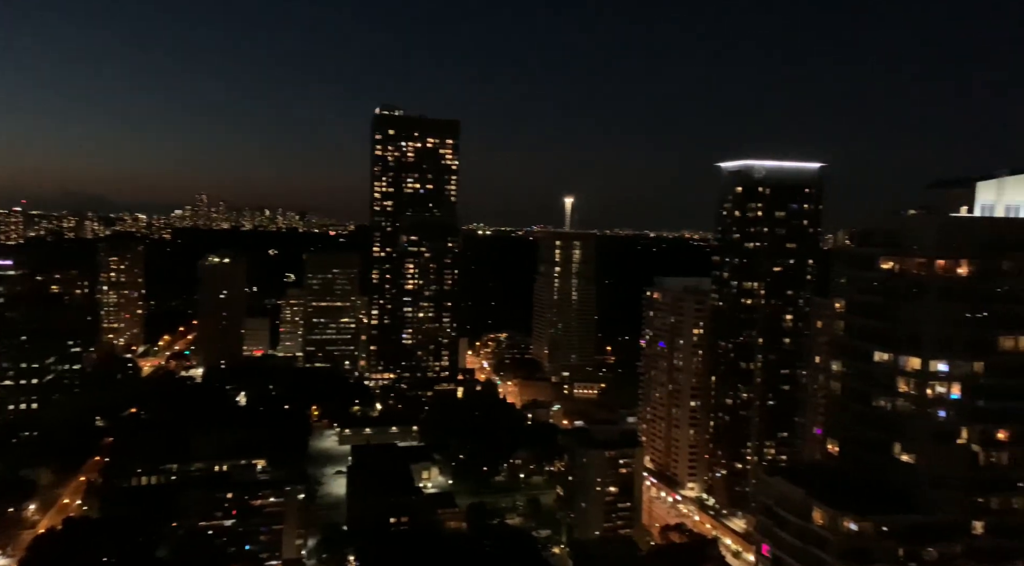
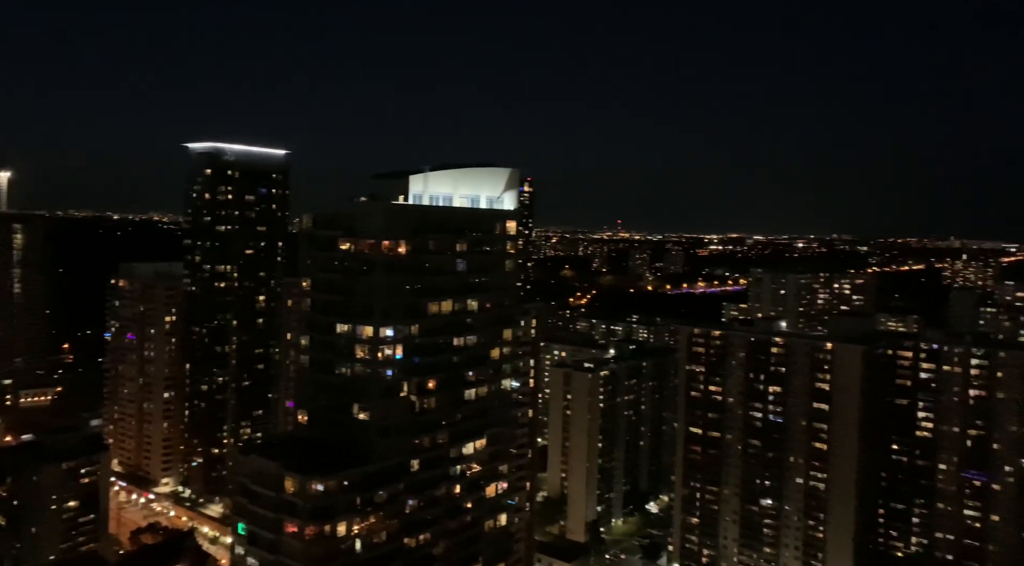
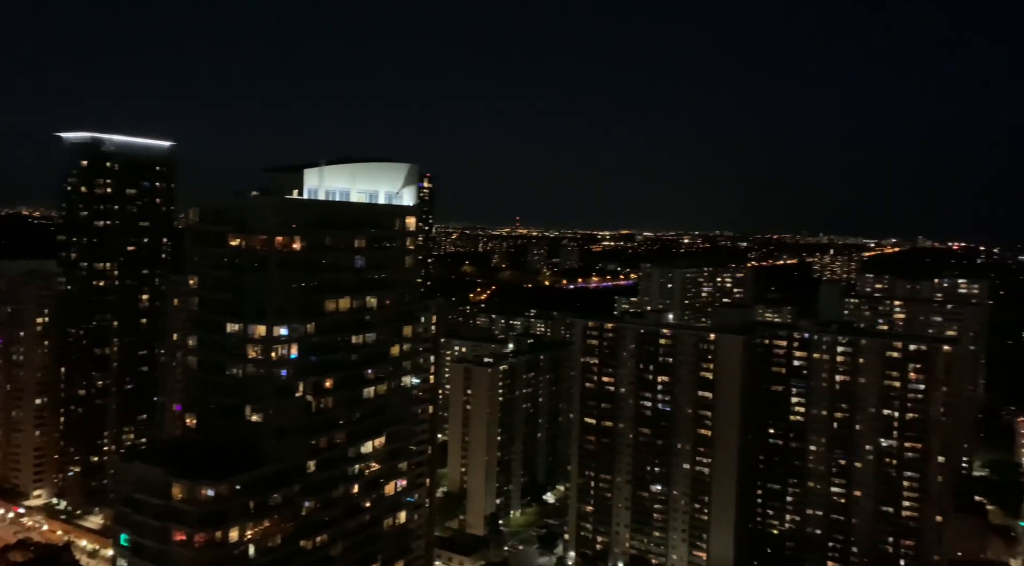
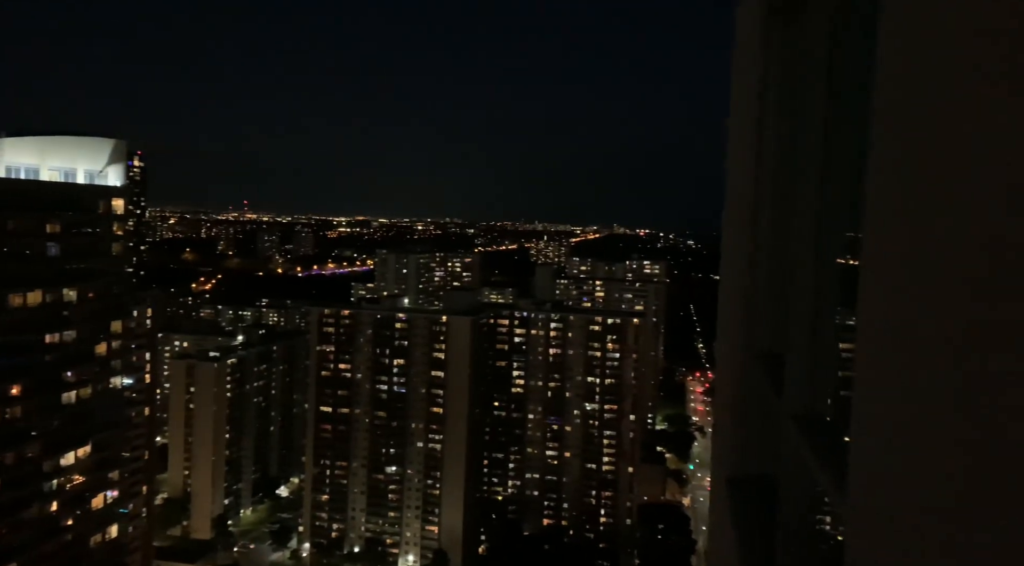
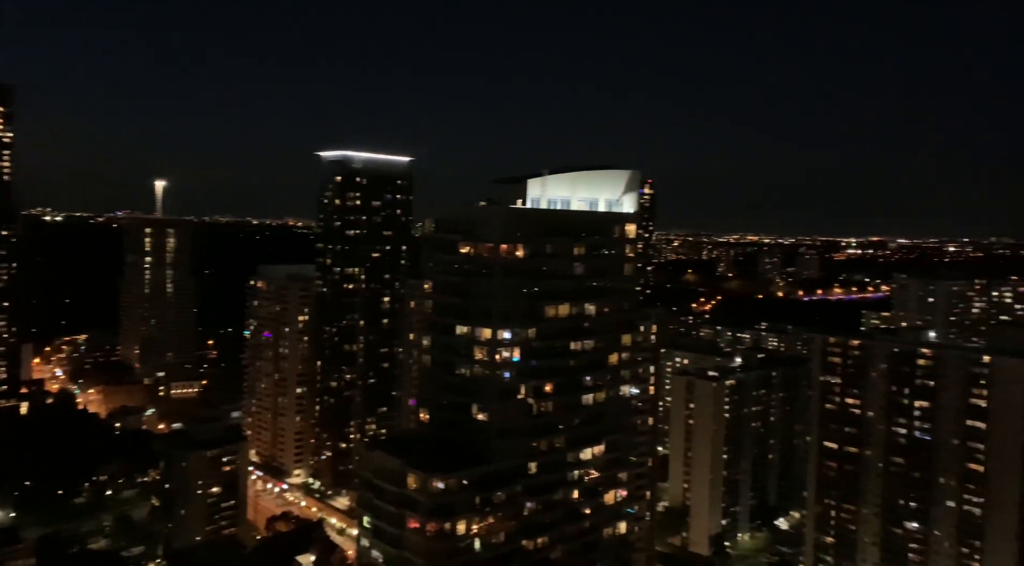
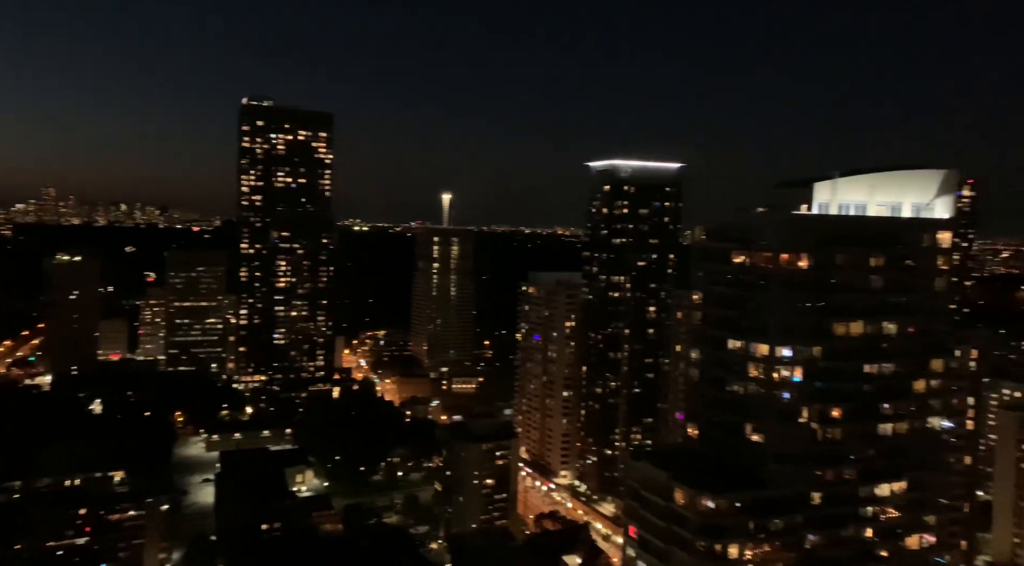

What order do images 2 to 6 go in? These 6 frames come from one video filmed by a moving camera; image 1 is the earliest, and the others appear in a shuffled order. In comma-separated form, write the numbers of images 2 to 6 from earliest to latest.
6, 5, 2, 3, 4
